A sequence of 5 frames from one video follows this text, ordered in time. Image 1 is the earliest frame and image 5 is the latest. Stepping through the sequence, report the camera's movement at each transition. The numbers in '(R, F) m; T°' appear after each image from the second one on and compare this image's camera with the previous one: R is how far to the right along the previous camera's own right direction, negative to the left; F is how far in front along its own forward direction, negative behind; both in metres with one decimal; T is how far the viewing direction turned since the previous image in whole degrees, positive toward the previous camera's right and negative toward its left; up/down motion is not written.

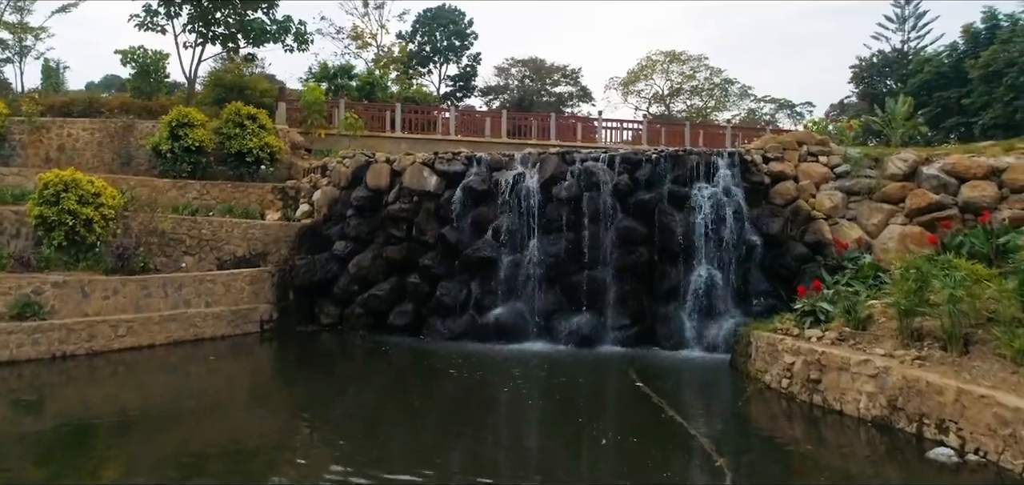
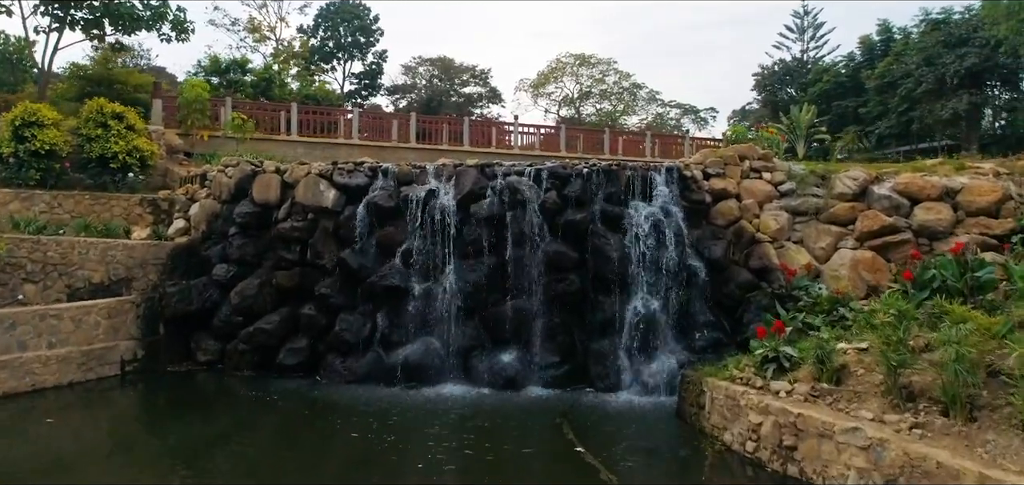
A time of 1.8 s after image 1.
(-0.1, +1.7) m; +7°
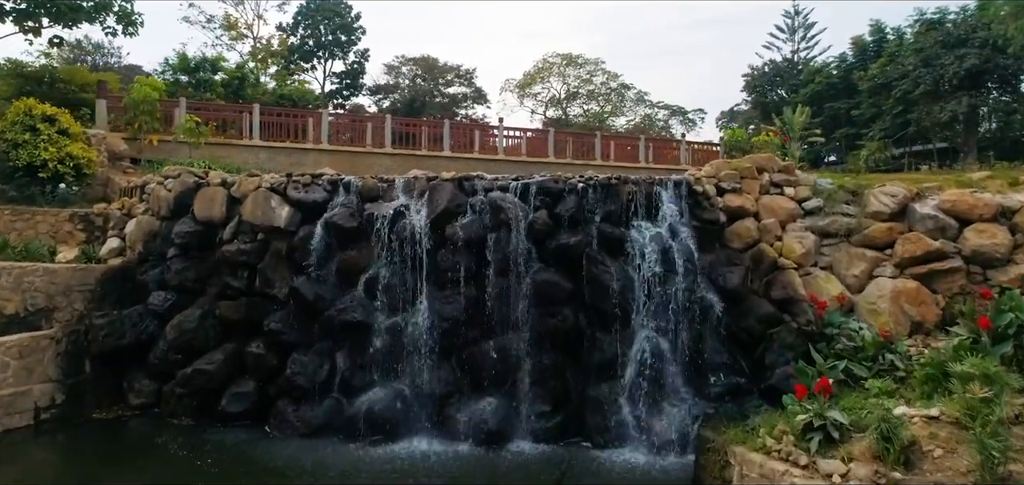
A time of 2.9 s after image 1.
(0.0, +1.6) m; +1°
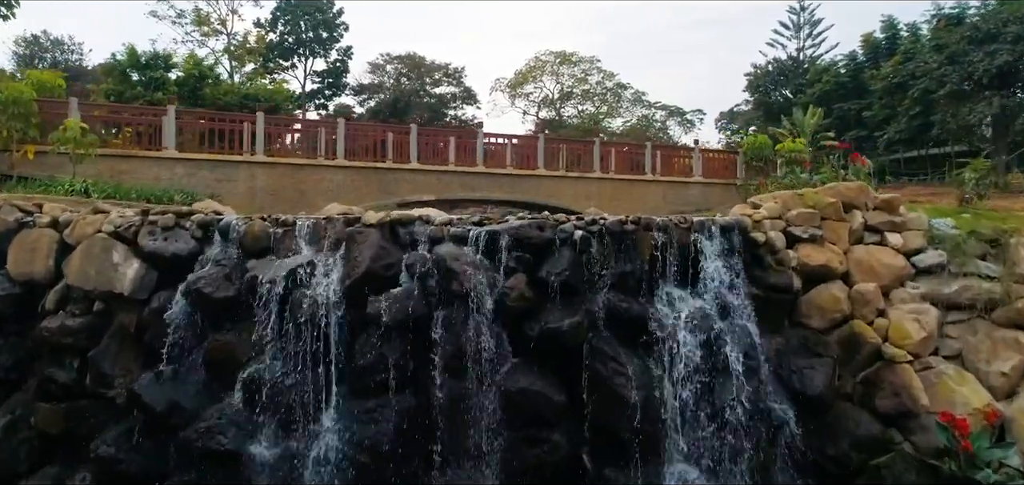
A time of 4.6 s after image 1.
(+0.3, +3.5) m; 0°
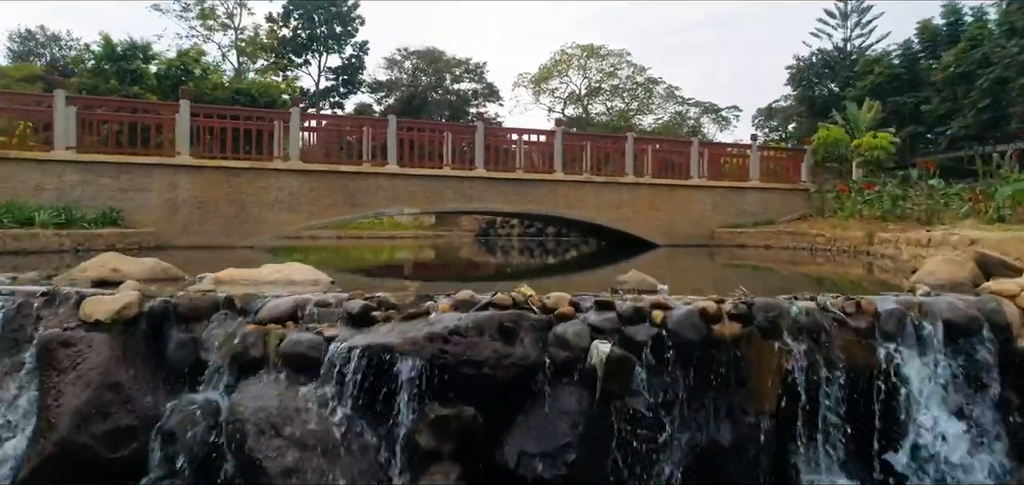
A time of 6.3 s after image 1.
(+0.3, +3.8) m; -2°
